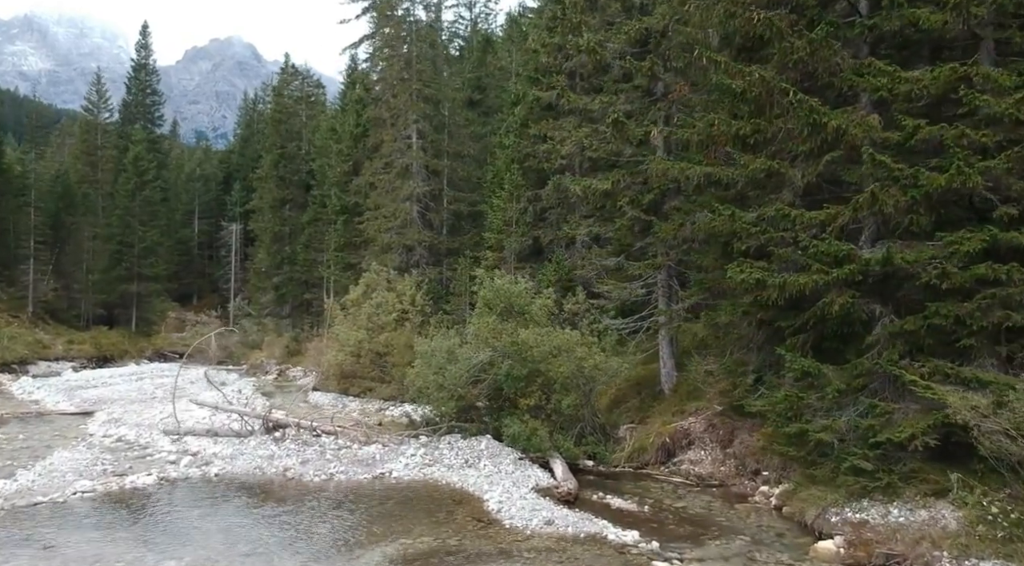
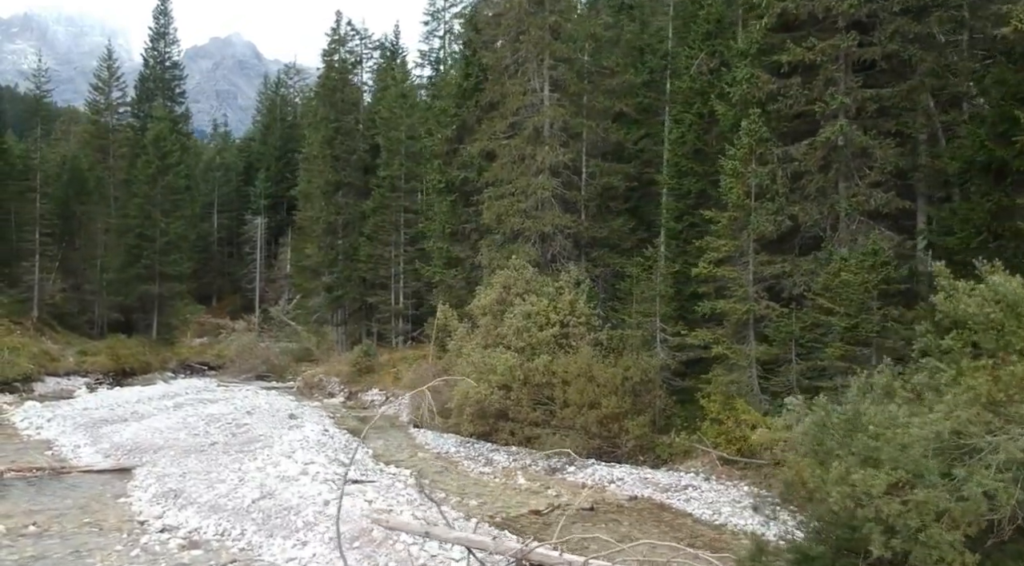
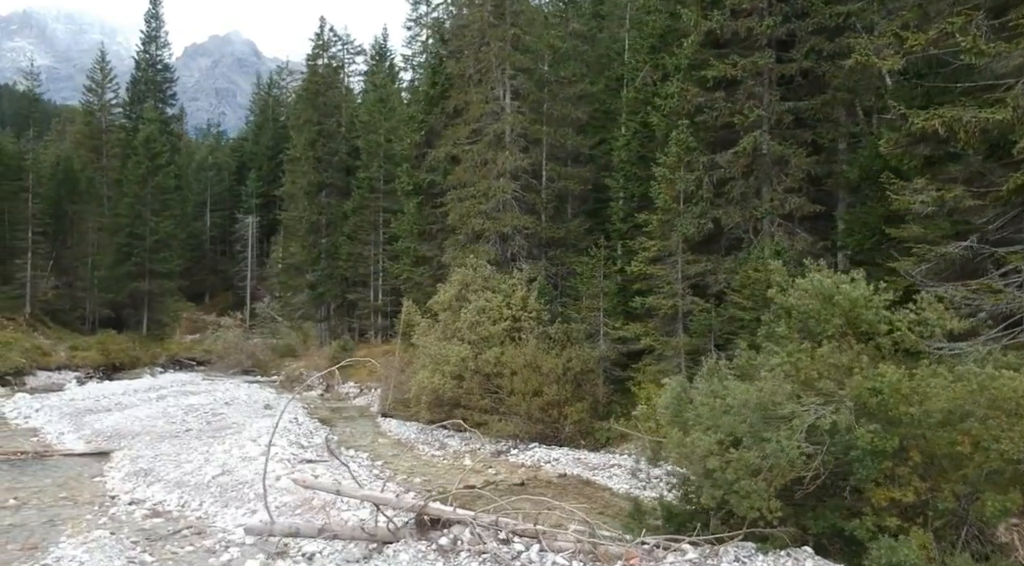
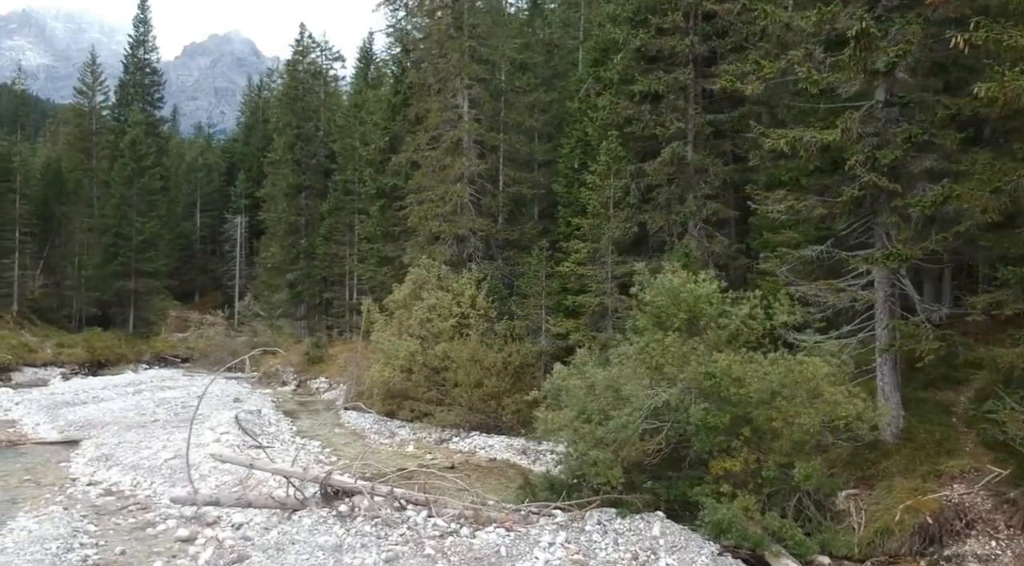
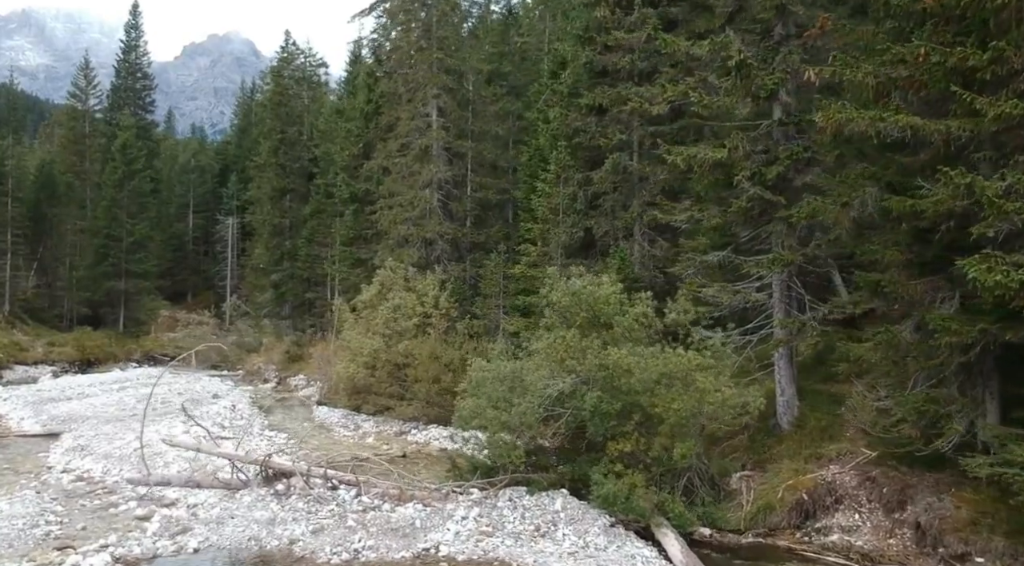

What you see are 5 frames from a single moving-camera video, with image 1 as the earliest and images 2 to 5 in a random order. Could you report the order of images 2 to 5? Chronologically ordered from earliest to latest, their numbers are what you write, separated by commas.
5, 4, 3, 2
